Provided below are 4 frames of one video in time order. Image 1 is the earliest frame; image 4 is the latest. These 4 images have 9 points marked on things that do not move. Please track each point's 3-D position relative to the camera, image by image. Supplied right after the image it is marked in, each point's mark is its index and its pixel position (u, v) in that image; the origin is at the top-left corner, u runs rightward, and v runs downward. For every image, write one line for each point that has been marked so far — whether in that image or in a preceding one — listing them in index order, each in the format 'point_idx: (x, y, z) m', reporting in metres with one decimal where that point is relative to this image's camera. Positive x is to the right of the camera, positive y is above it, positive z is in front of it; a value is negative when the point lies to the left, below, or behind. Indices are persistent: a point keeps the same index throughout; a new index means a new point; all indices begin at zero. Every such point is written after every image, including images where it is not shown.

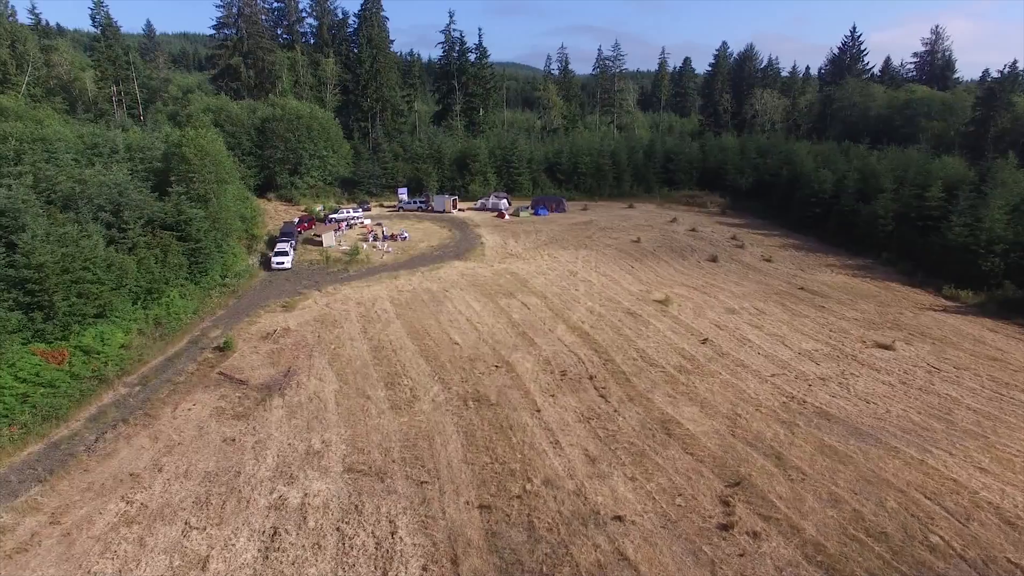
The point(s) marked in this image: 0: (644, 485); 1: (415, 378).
0: (+3.4, -5.1, +14.4) m
1: (-3.2, -3.1, +18.8) m
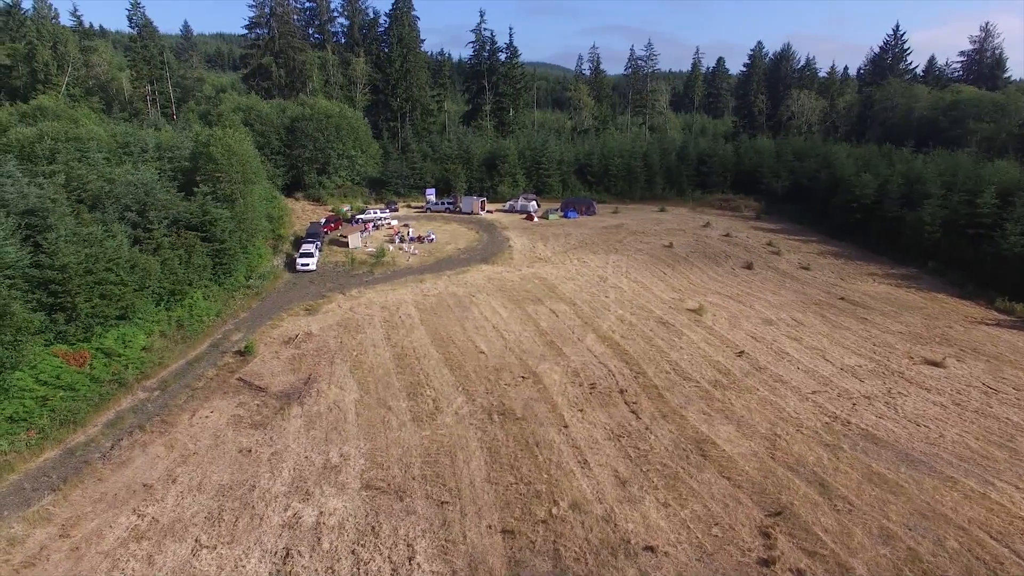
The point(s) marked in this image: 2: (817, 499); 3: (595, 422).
0: (+4.0, -5.4, +13.5) m
1: (-2.4, -3.3, +18.2) m
2: (+7.7, -5.3, +14.1) m
3: (+2.5, -4.1, +17.0) m
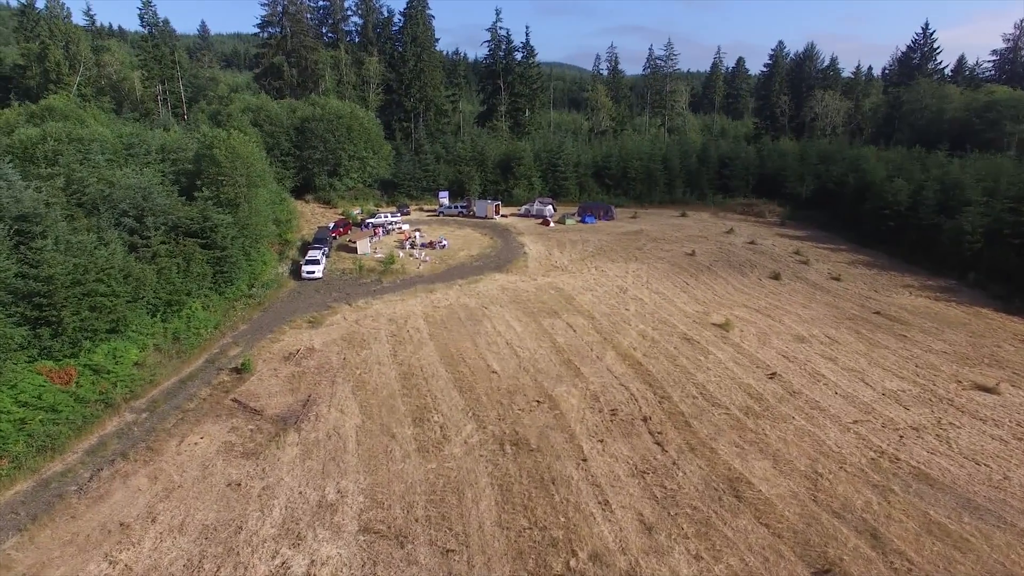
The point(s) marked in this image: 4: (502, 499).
0: (+4.3, -6.0, +12.0) m
1: (-2.0, -3.8, +16.8) m
2: (+8.0, -6.0, +12.4) m
3: (+2.9, -4.7, +15.5) m
4: (-0.2, -5.1, +13.5) m
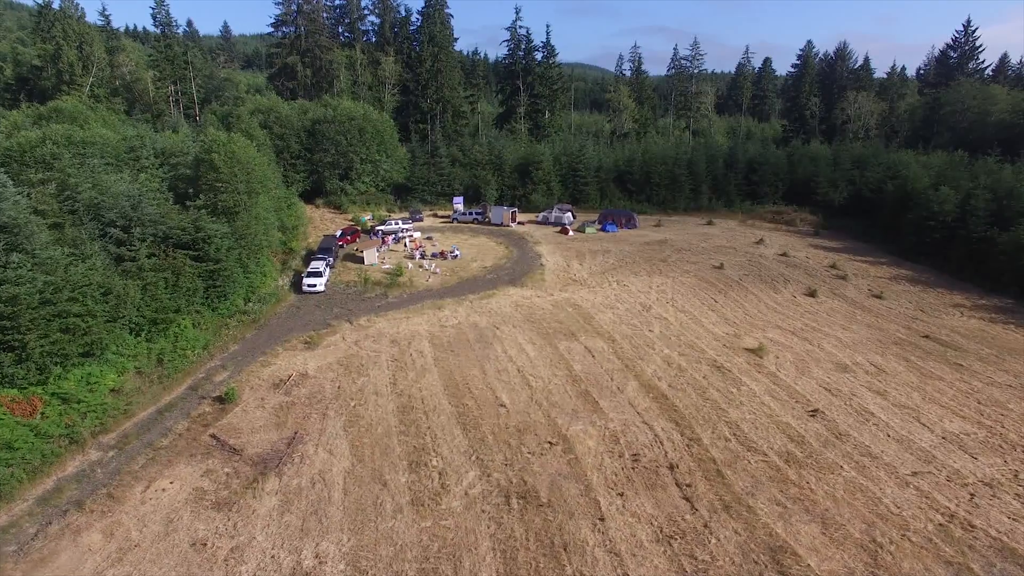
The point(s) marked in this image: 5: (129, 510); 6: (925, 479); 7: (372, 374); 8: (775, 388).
0: (+4.3, -6.8, +9.9) m
1: (-1.7, -4.5, +14.9) m
2: (+8.1, -6.8, +10.2) m
3: (+3.1, -5.5, +13.5) m
4: (-0.2, -5.9, +11.6) m
5: (-8.7, -5.0, +12.6) m
6: (+11.4, -5.3, +15.5) m
7: (-4.8, -2.9, +19.3) m
8: (+9.5, -3.6, +20.1) m
